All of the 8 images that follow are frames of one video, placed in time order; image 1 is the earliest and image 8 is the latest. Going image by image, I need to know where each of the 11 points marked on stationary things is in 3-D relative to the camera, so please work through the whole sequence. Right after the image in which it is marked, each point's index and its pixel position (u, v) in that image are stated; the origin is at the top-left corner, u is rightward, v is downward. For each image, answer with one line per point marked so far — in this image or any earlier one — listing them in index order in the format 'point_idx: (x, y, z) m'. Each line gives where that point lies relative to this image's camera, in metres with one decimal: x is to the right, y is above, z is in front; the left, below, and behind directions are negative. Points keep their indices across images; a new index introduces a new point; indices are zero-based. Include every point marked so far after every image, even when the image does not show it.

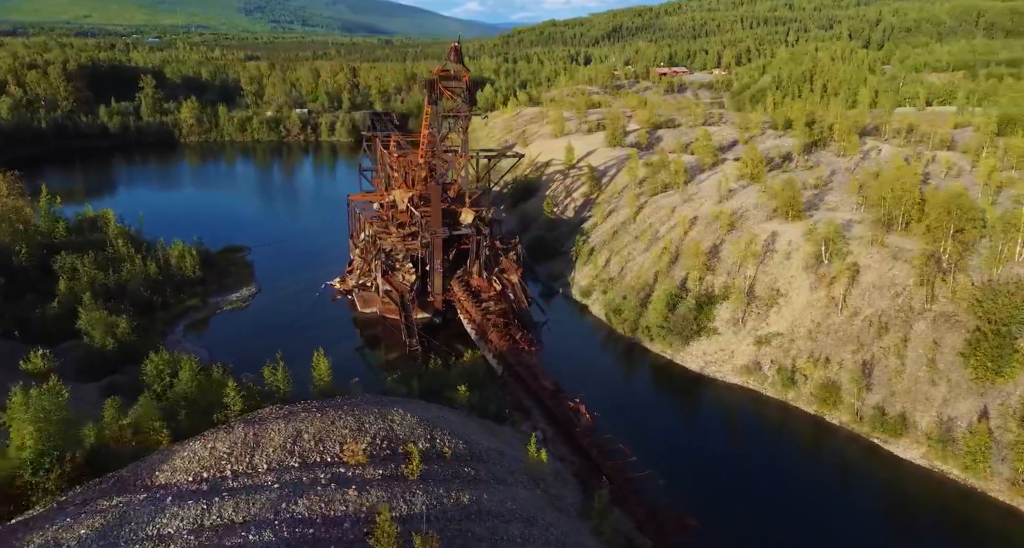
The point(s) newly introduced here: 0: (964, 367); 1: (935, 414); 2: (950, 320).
0: (+13.5, -2.7, +18.9) m
1: (+12.5, -4.1, +18.5) m
2: (+13.8, -1.4, +20.1) m
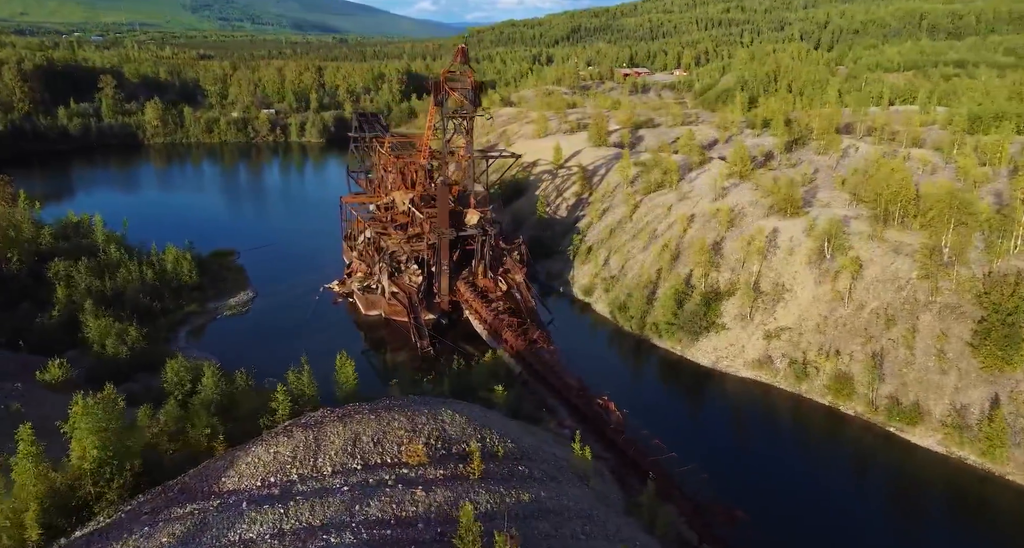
0: (+14.2, -2.5, +19.6) m
1: (+13.3, -3.9, +19.2) m
2: (+14.4, -1.2, +20.8) m
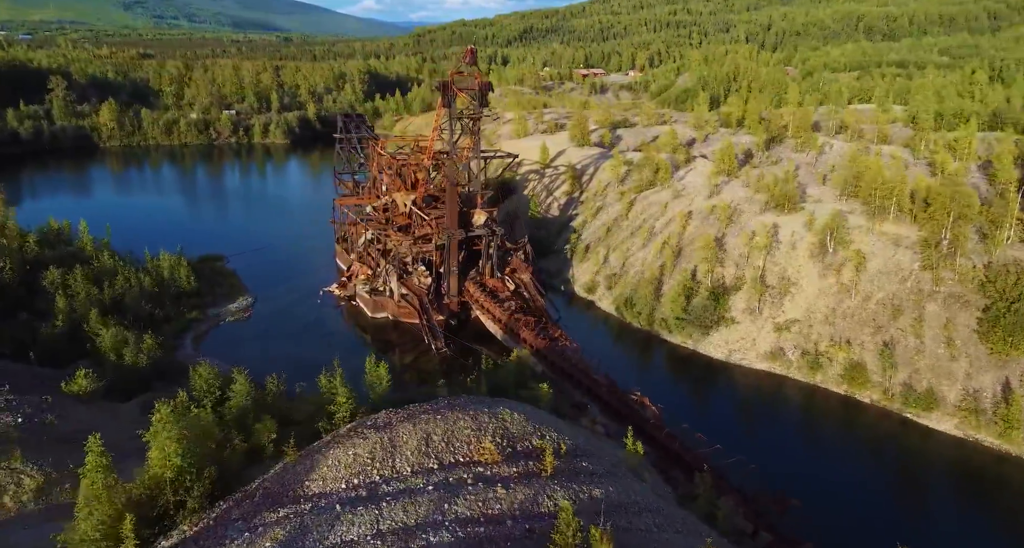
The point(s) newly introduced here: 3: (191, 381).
0: (+15.1, -2.2, +20.5) m
1: (+14.2, -3.6, +20.1) m
2: (+15.2, -0.9, +21.8) m
3: (-8.6, -3.2, +17.8) m
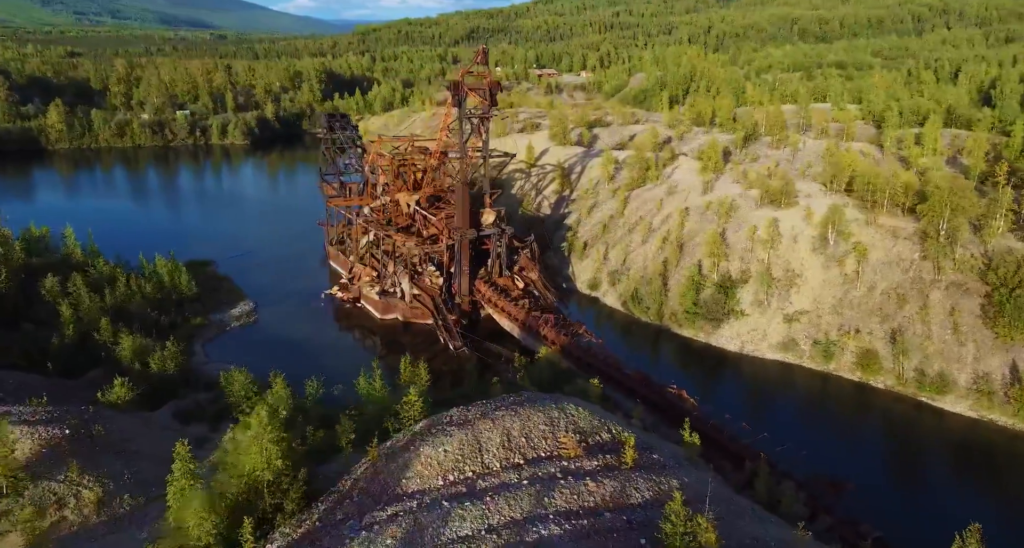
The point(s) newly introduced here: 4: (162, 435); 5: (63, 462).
0: (+16.0, -1.8, +21.6) m
1: (+15.2, -3.2, +21.1) m
2: (+16.0, -0.5, +22.9) m
3: (-7.4, -3.2, +17.5) m
4: (-8.6, -4.0, +15.8) m
5: (-9.2, -3.9, +13.2) m
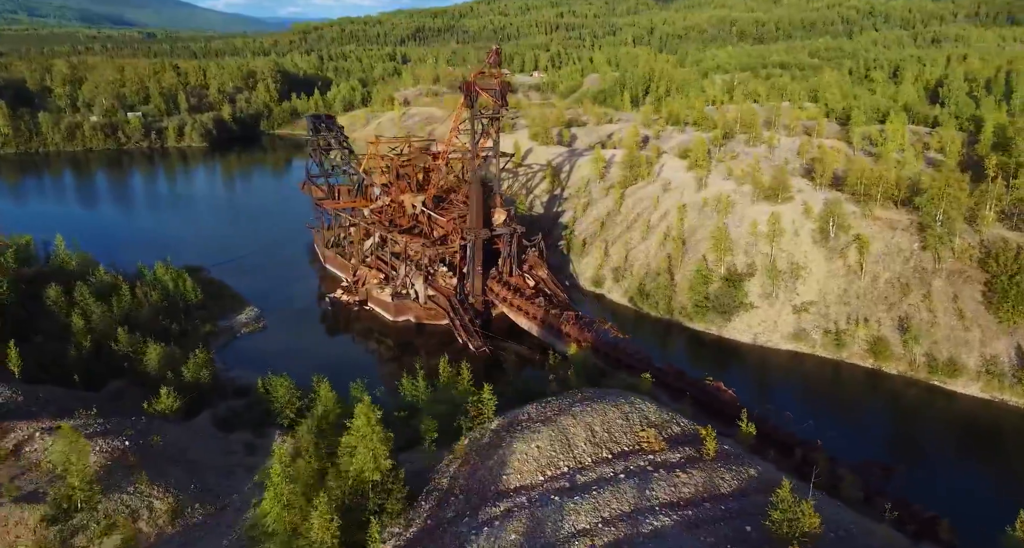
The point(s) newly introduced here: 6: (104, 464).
0: (+16.9, -1.4, +22.8) m
1: (+16.2, -2.8, +22.3) m
2: (+16.8, -0.1, +24.1) m
3: (-6.2, -3.4, +17.3) m
4: (-7.2, -4.2, +15.6) m
5: (-7.7, -4.0, +12.9) m
6: (-8.1, -3.8, +12.8) m
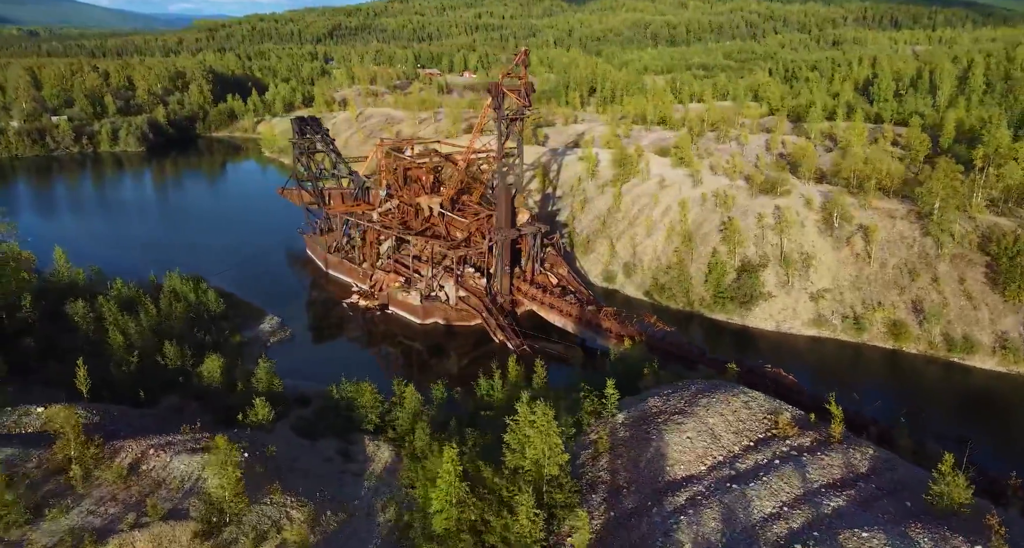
0: (+18.5, -0.7, +24.8) m
1: (+17.9, -2.2, +24.2) m
2: (+18.3, +0.6, +26.0) m
3: (-4.0, -3.5, +17.2) m
4: (-4.8, -4.3, +15.4) m
5: (-5.0, -4.2, +12.7) m
6: (-5.5, -4.0, +12.6) m
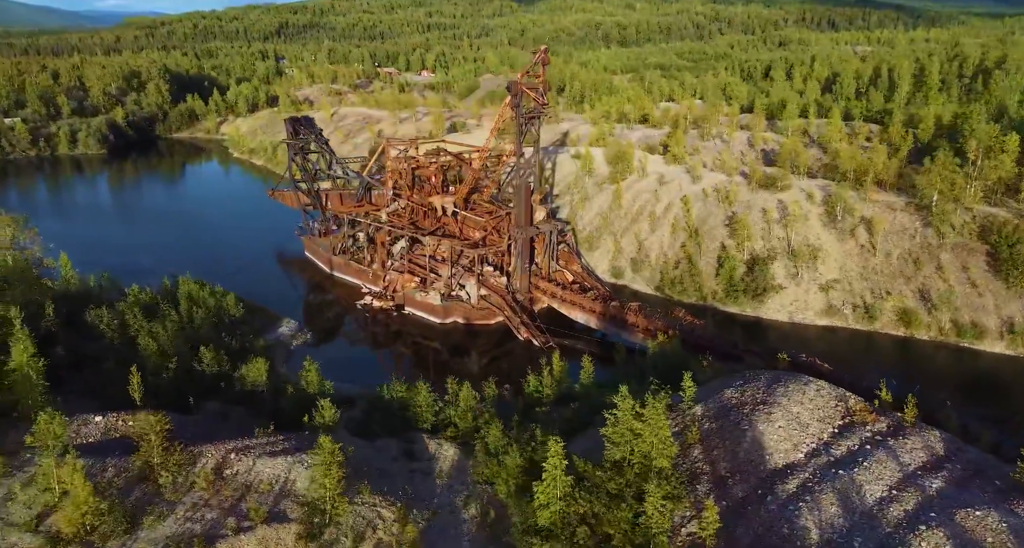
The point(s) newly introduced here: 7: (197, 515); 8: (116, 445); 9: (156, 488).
0: (+19.5, -0.3, +26.0) m
1: (+18.9, -1.7, +25.3) m
2: (+19.2, +1.0, +27.2) m
3: (-2.5, -3.5, +17.3) m
4: (-3.2, -4.4, +15.5) m
5: (-3.3, -4.2, +12.7) m
6: (-3.7, -4.0, +12.6) m
7: (-5.7, -4.3, +11.5) m
8: (-8.4, -3.6, +13.6) m
9: (-6.7, -4.0, +12.1) m
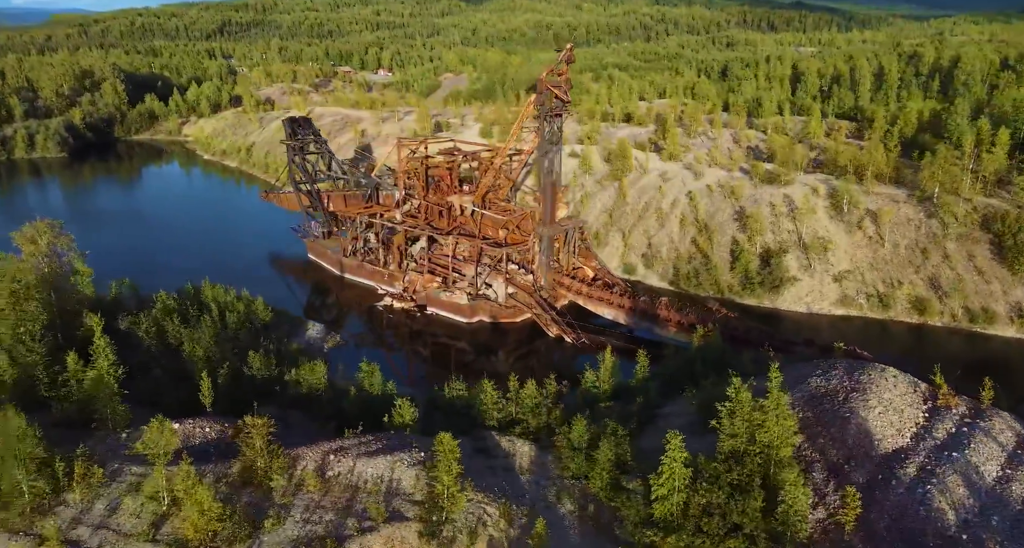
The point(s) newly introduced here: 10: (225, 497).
0: (+20.7, +0.3, +27.3) m
1: (+20.2, -1.2, +26.6) m
2: (+20.3, +1.5, +28.5) m
3: (-0.7, -3.5, +17.5) m
4: (-1.3, -4.4, +15.6) m
5: (-1.3, -4.2, +12.9) m
6: (-1.7, -4.0, +12.7) m
7: (-3.6, -4.4, +11.6) m
8: (-6.4, -3.7, +13.5) m
9: (-4.6, -4.1, +12.1) m
10: (-5.3, -4.1, +11.8) m
